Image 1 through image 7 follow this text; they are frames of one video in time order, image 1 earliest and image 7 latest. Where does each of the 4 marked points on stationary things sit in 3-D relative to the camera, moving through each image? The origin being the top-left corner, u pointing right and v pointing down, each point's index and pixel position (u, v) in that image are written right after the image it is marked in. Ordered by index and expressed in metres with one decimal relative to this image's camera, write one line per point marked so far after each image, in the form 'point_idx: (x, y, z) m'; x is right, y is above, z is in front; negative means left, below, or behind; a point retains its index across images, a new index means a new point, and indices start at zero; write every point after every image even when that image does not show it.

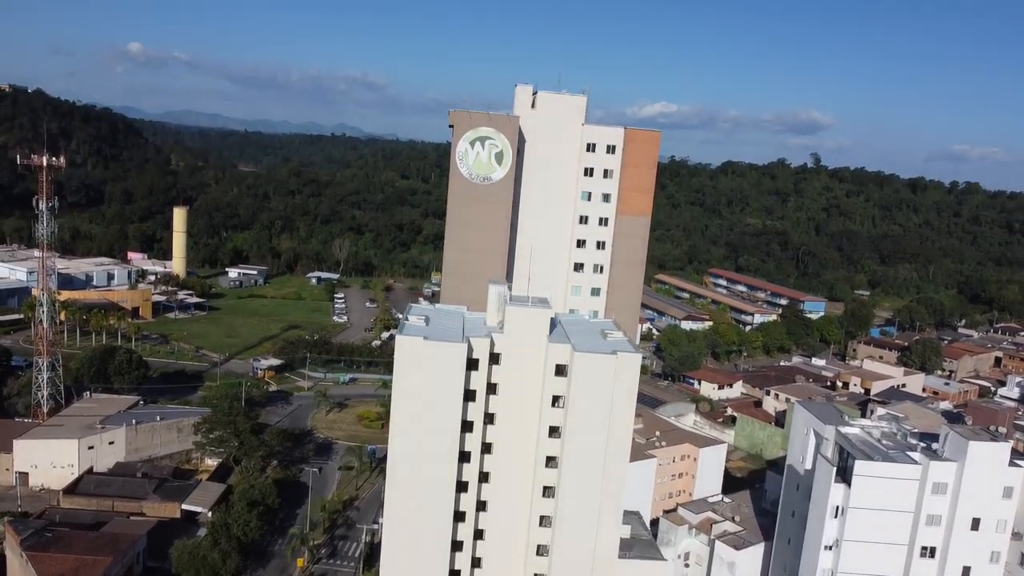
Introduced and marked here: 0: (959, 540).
0: (+8.6, -4.9, +15.7) m
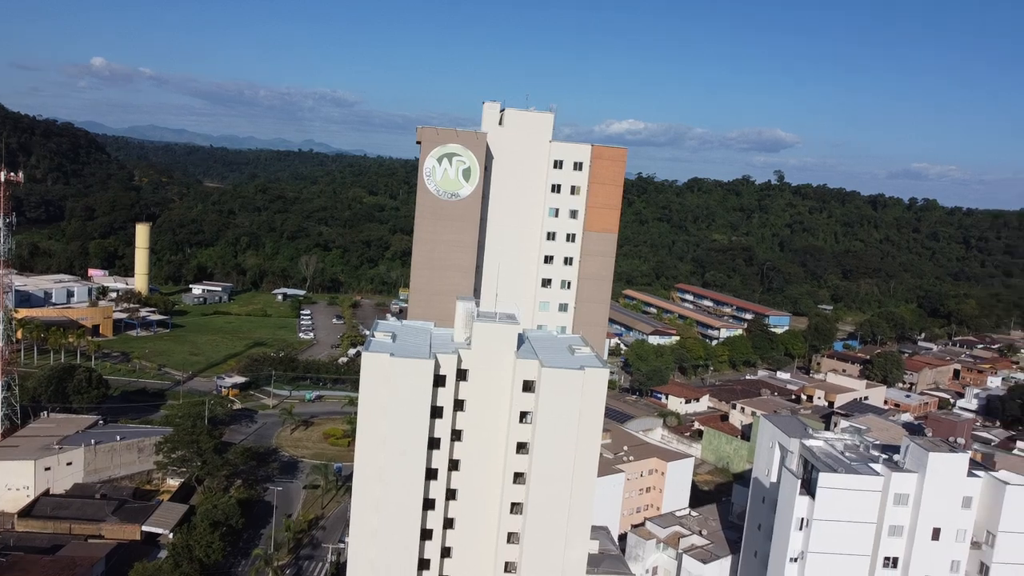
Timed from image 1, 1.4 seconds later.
0: (+8.0, -5.1, +16.0) m
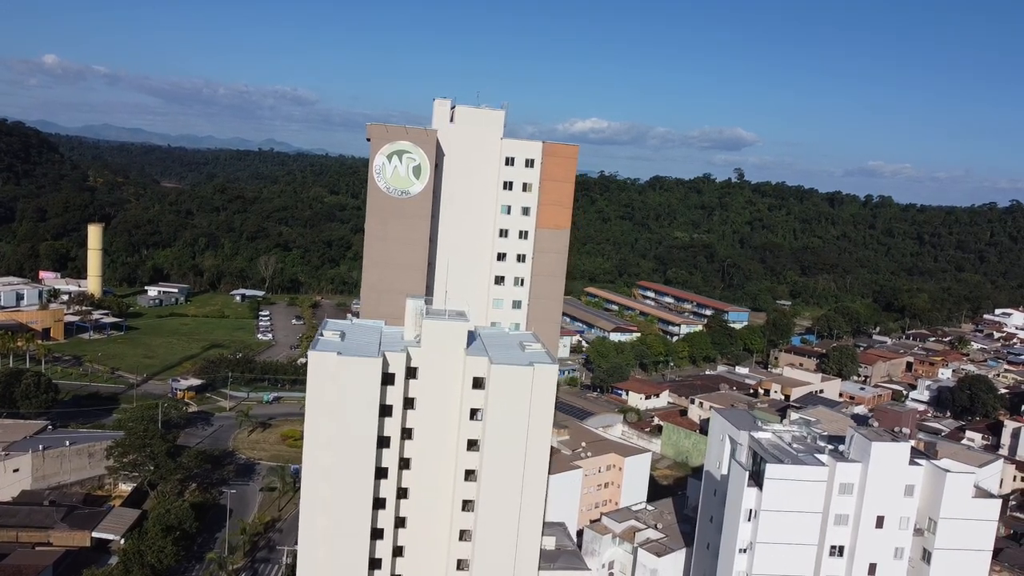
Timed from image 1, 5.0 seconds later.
0: (+7.1, -5.0, +16.3) m
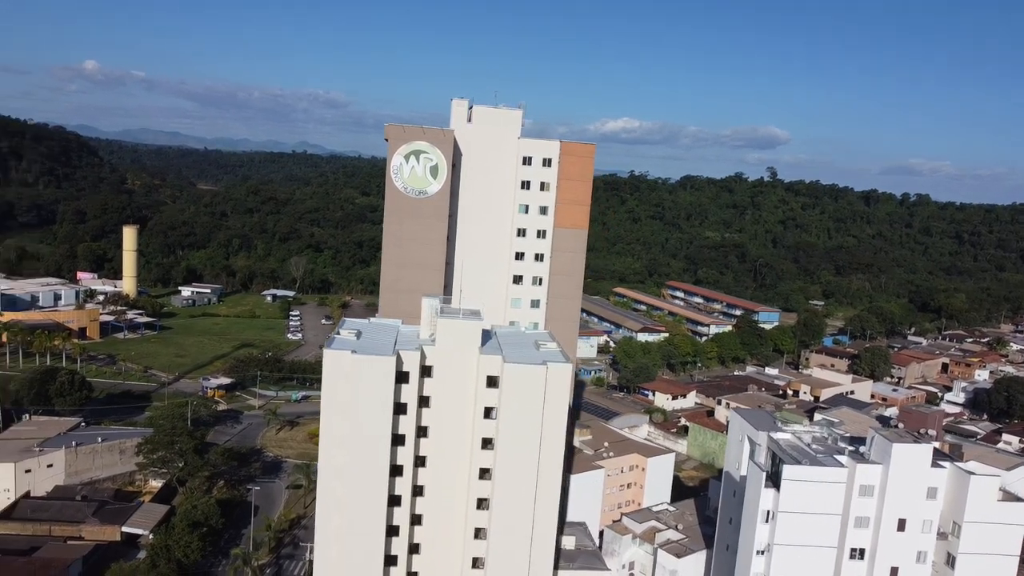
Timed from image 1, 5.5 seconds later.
0: (+7.4, -5.0, +16.0) m
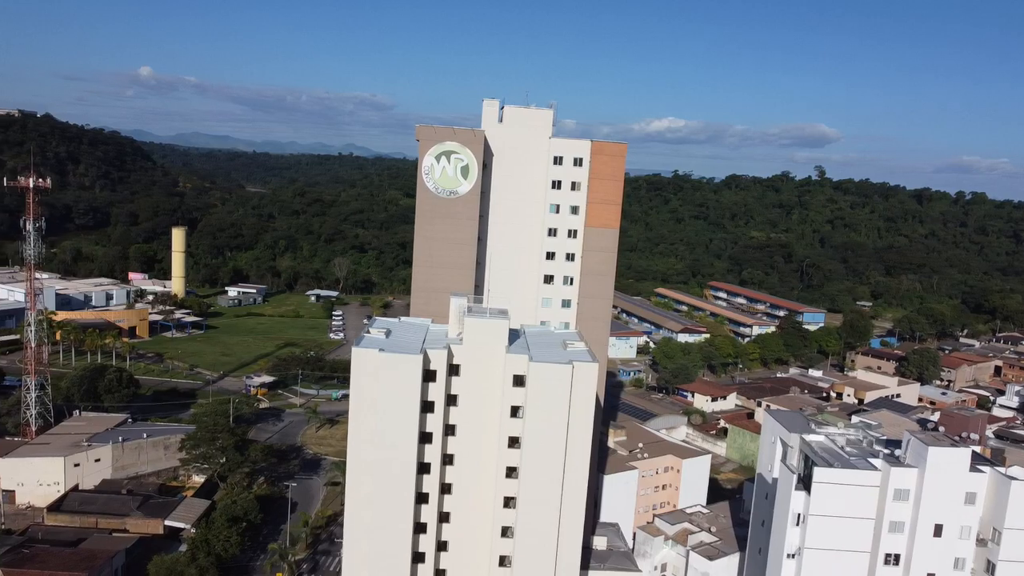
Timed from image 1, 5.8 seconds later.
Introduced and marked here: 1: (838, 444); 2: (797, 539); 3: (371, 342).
0: (+7.9, -5.0, +15.6) m
1: (+6.9, -3.3, +17.2) m
2: (+5.6, -4.9, +16.0) m
3: (-2.8, -1.1, +15.9) m
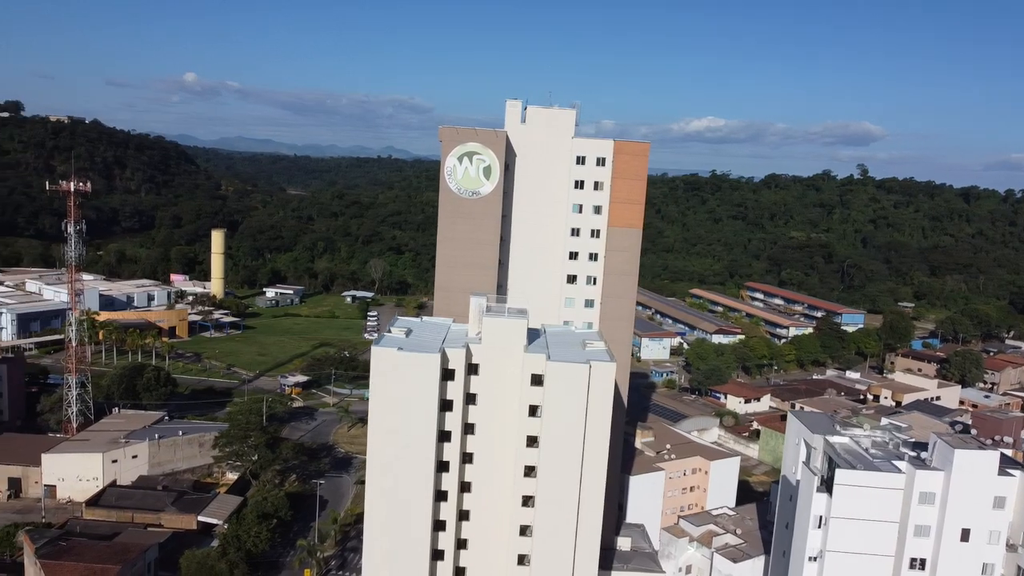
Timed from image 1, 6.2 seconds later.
0: (+8.2, -5.0, +15.3) m
1: (+7.3, -3.3, +16.9) m
2: (+6.0, -4.9, +15.8) m
3: (-2.4, -1.0, +16.1) m
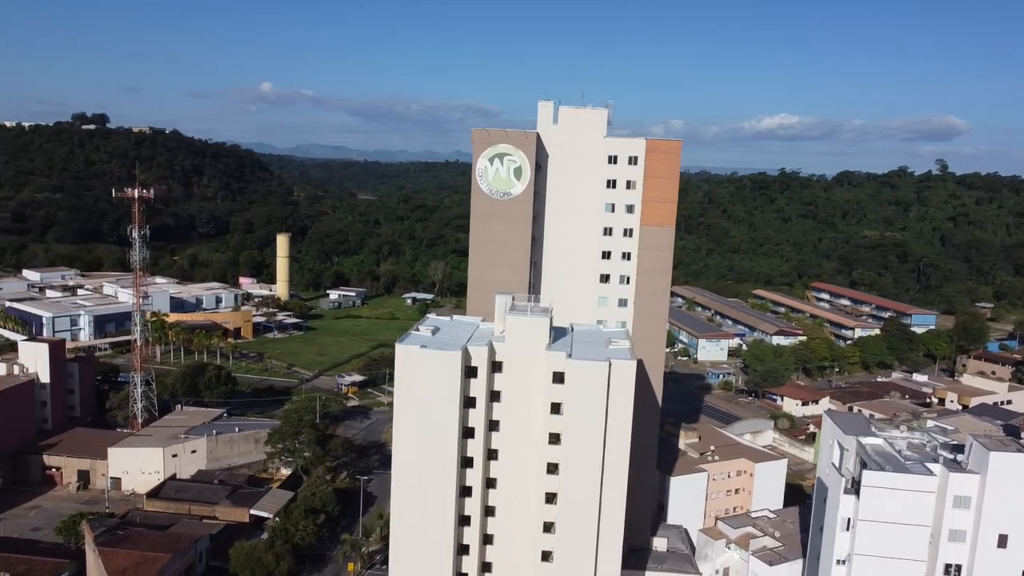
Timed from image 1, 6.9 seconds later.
0: (+8.6, -4.9, +14.7) m
1: (+7.8, -3.2, +16.4) m
2: (+6.4, -4.9, +15.4) m
3: (-2.0, -1.0, +16.4) m
